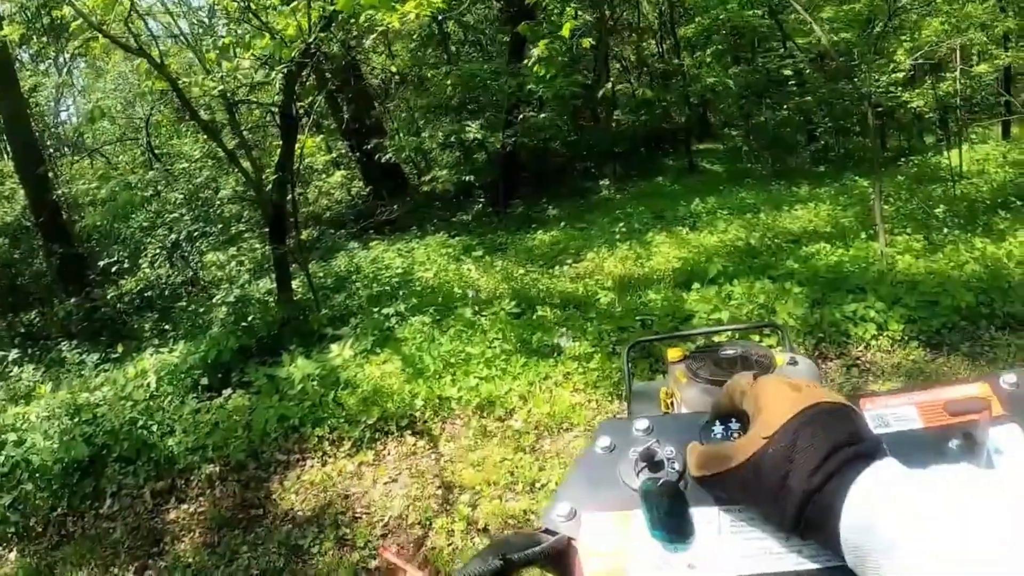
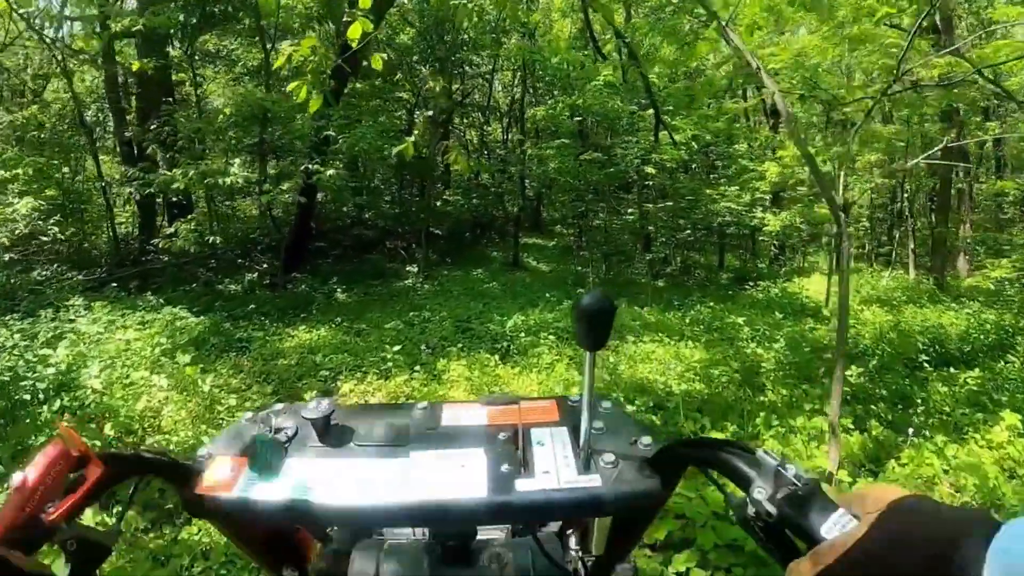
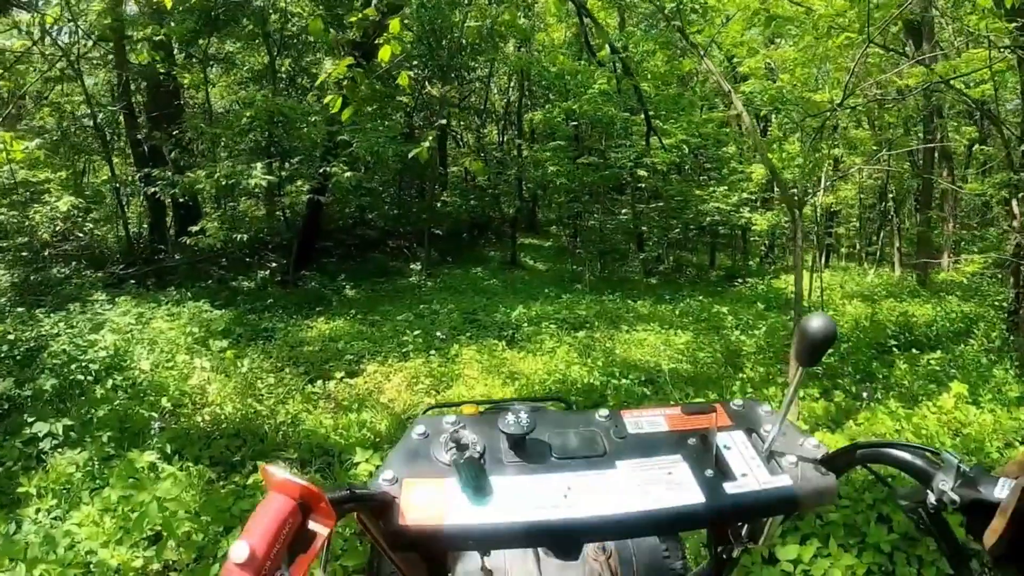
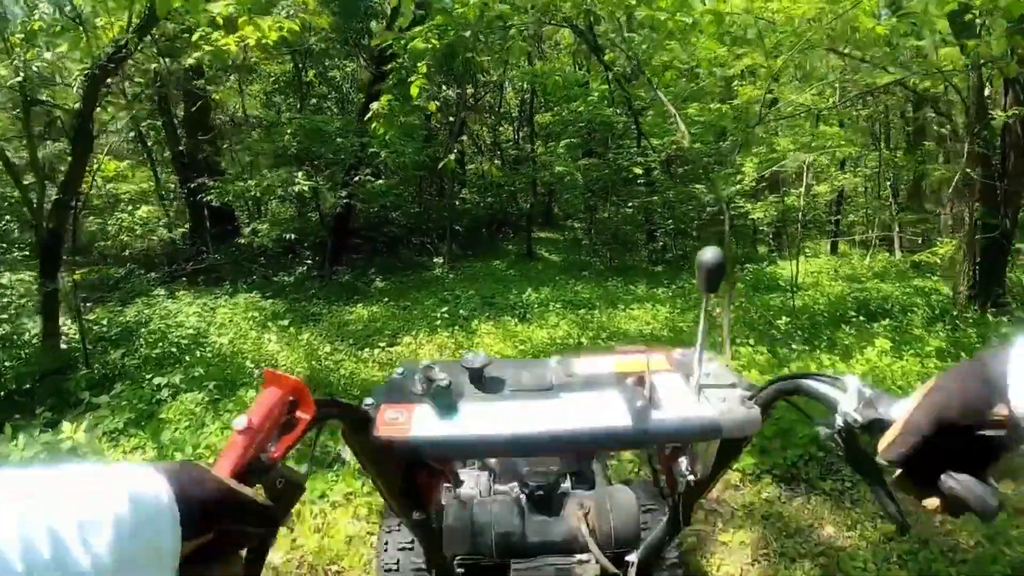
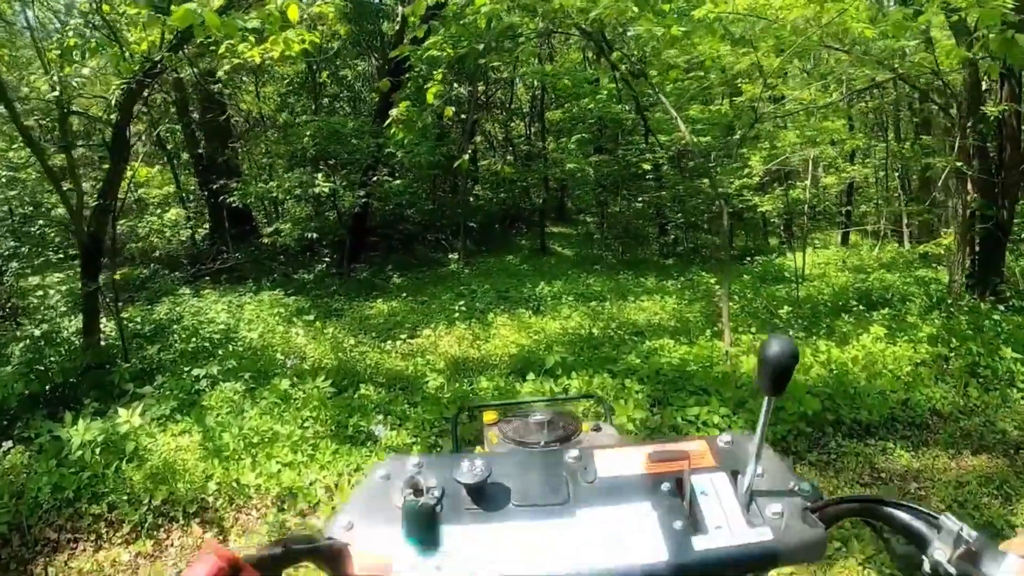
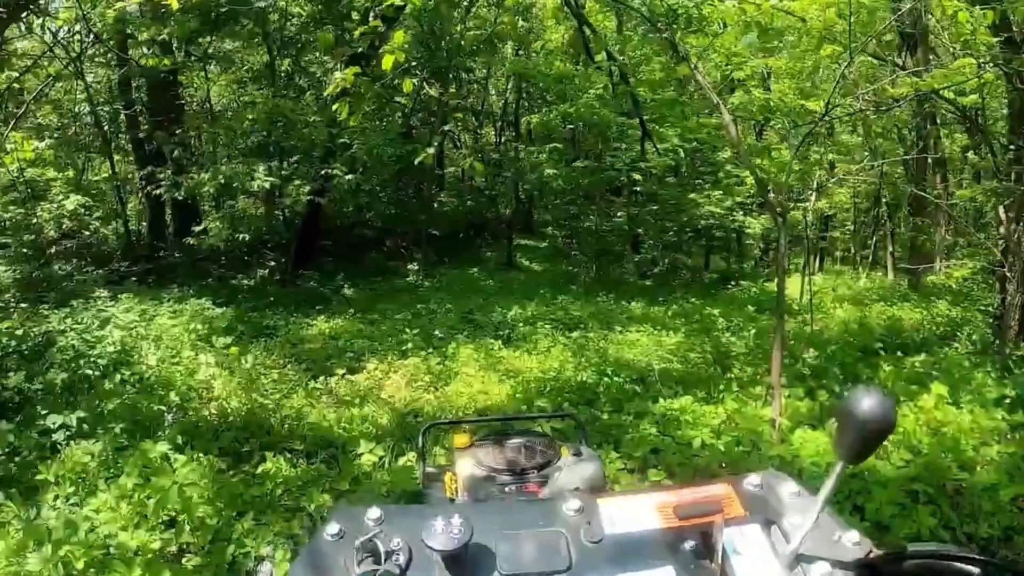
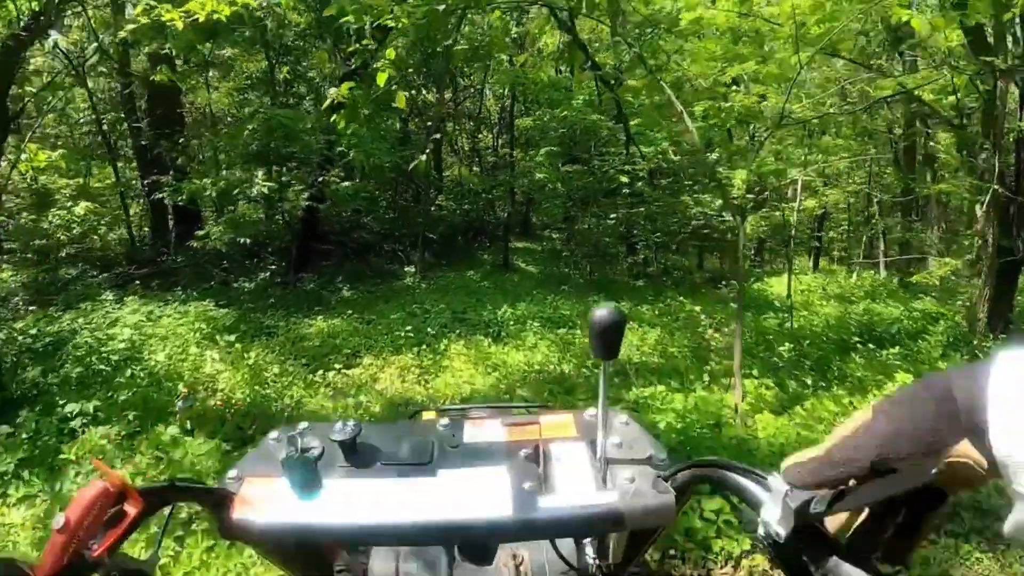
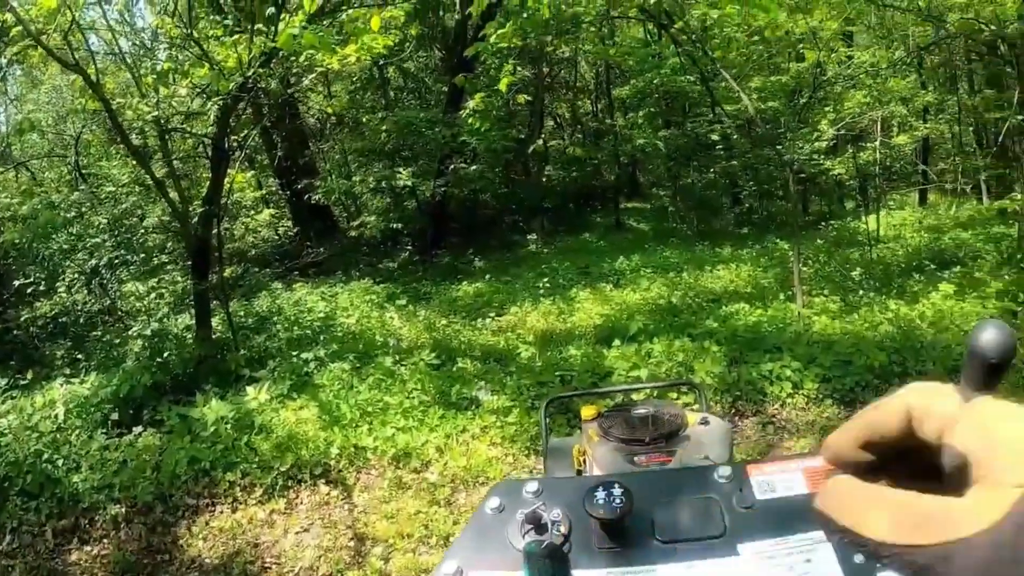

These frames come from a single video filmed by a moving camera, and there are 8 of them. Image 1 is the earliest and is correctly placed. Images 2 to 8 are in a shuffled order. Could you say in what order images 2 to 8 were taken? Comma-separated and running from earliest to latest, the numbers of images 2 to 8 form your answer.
8, 5, 4, 7, 6, 3, 2
